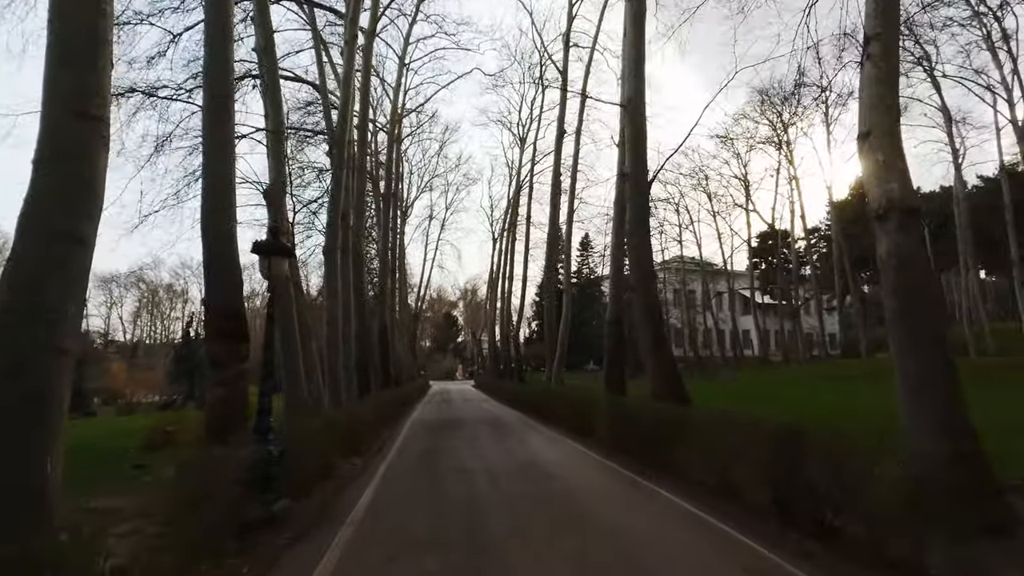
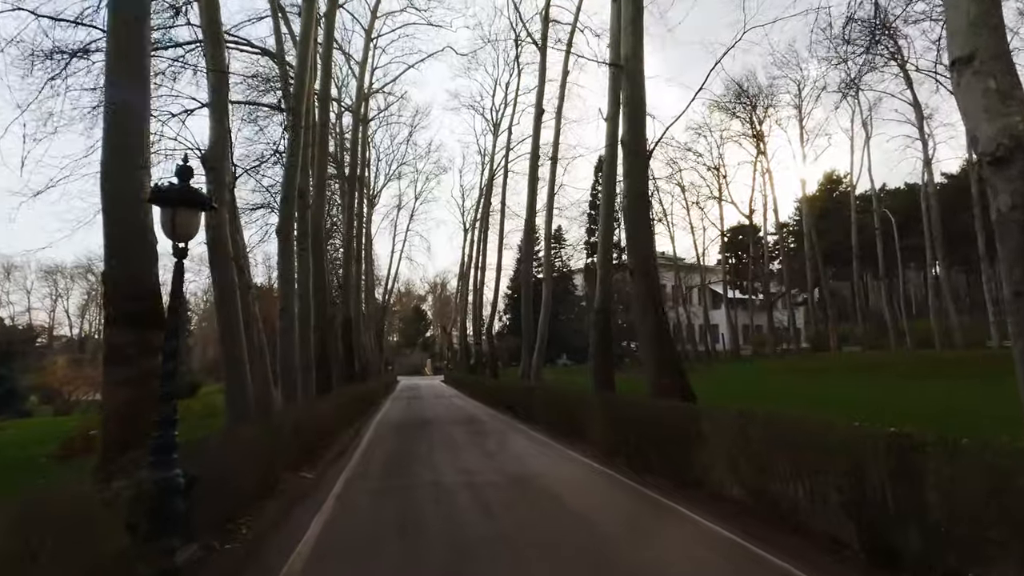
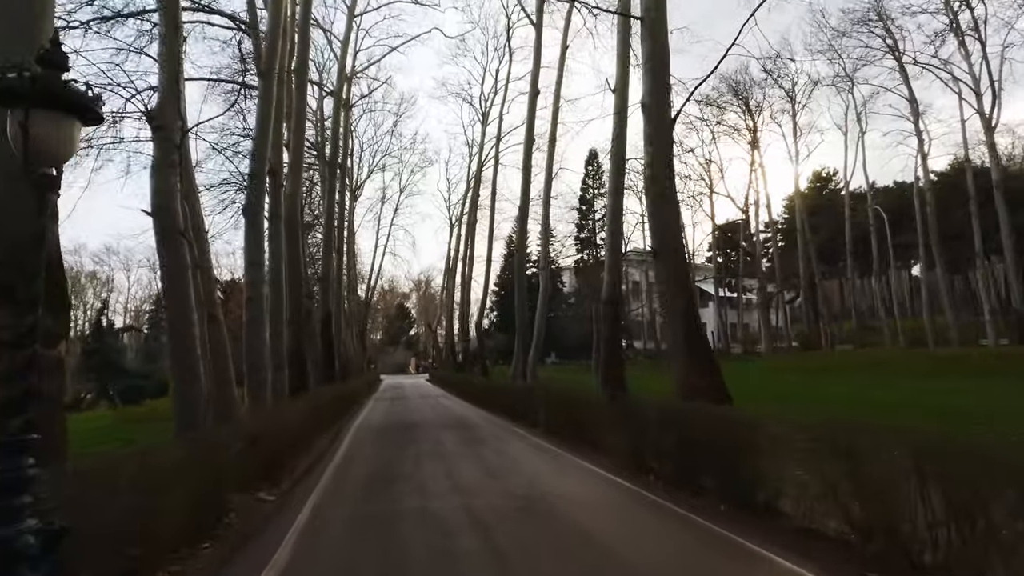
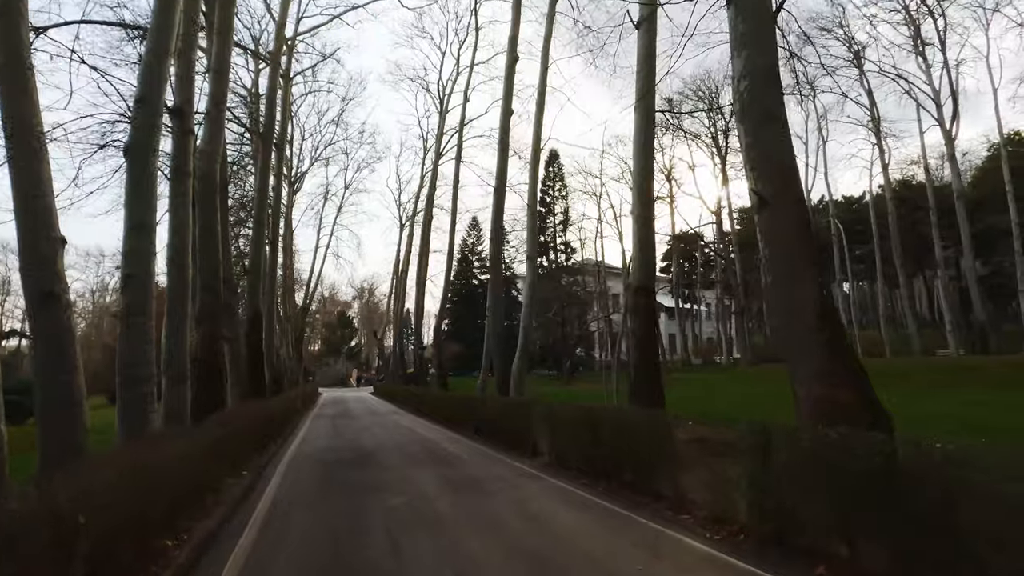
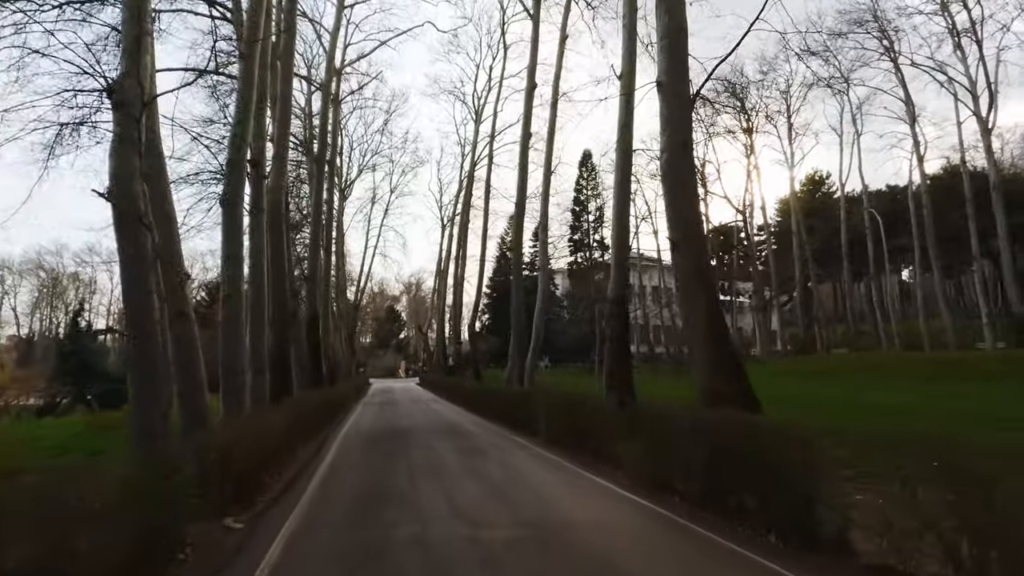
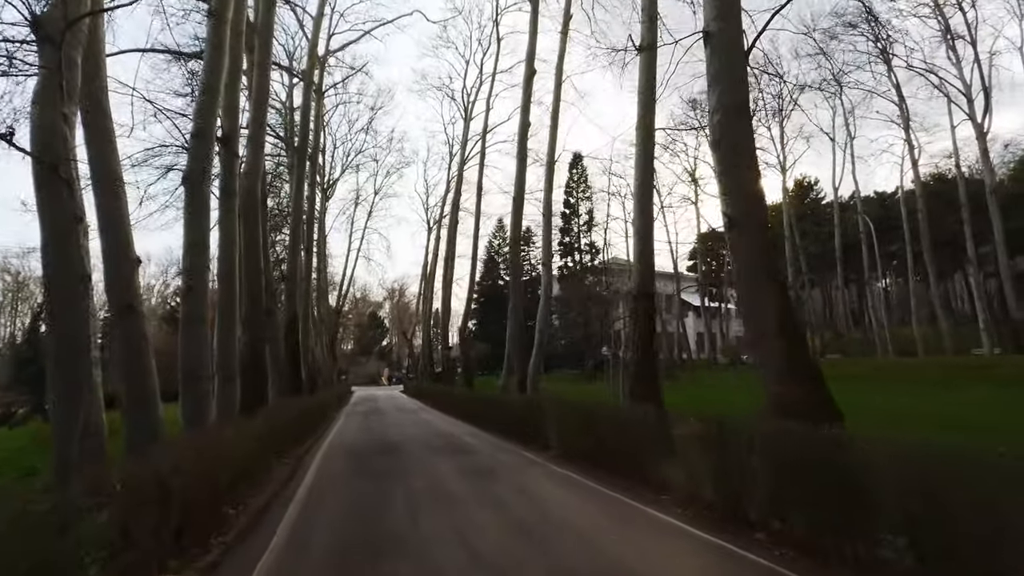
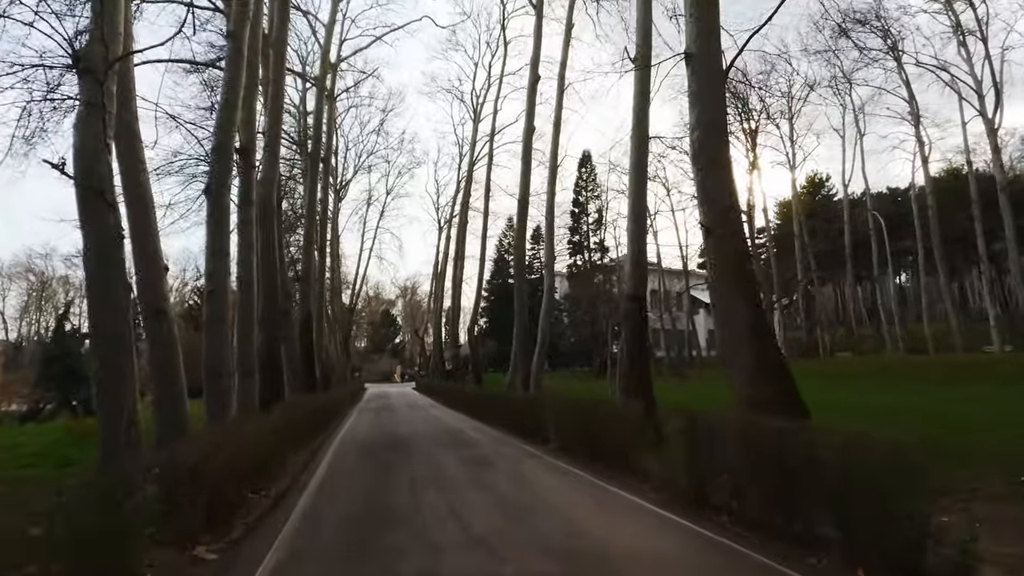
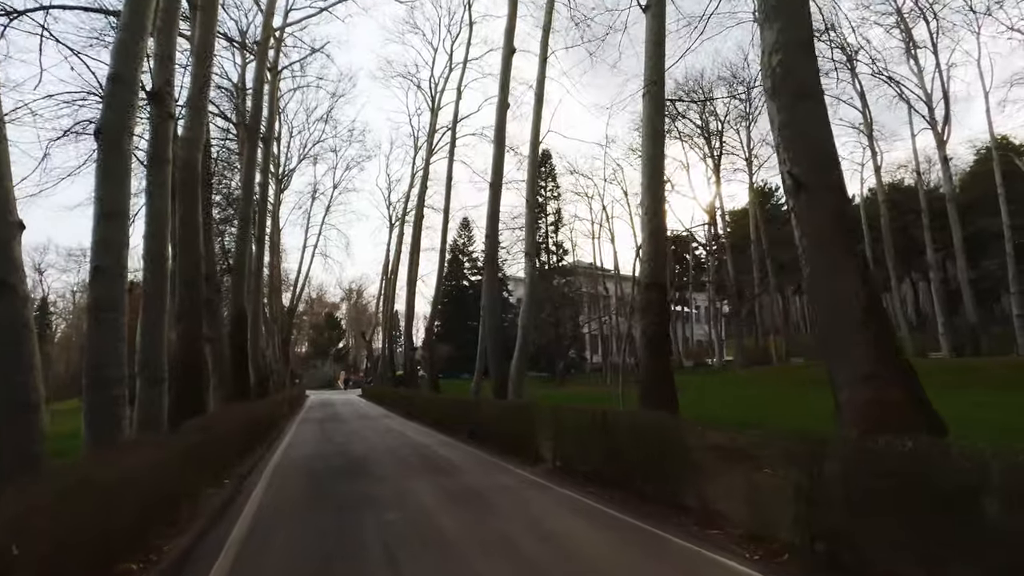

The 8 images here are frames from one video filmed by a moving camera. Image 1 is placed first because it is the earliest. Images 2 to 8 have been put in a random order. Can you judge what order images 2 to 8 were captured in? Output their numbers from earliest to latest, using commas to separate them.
2, 3, 5, 7, 6, 4, 8
